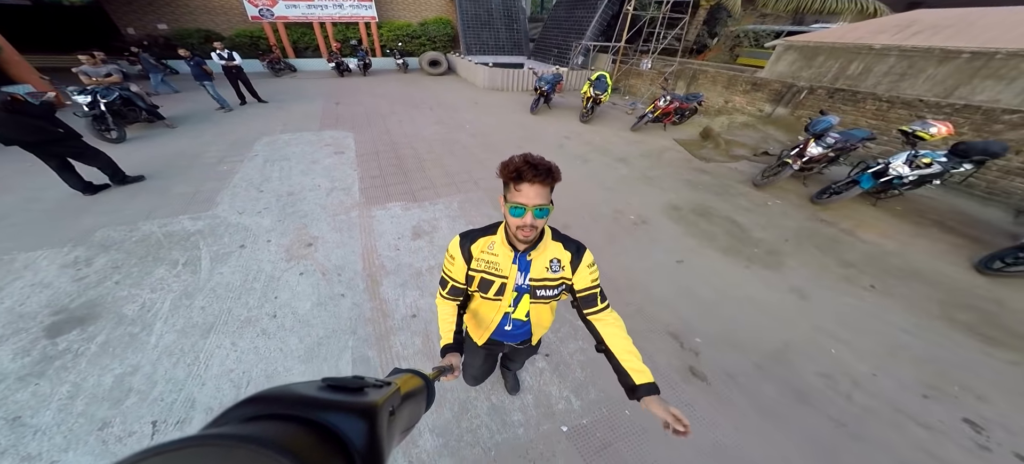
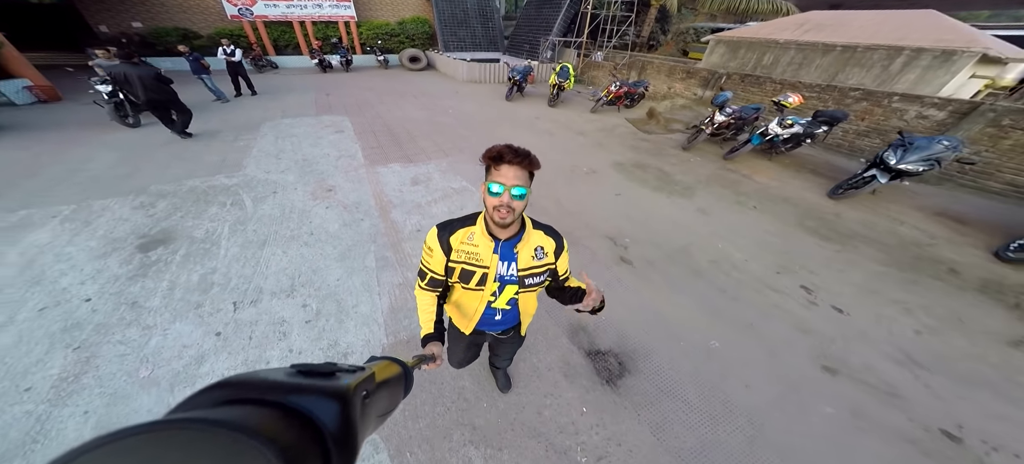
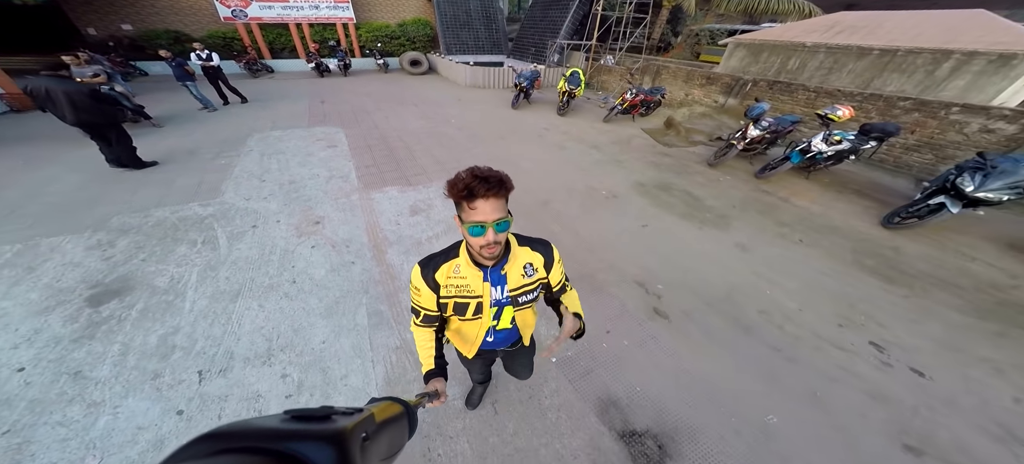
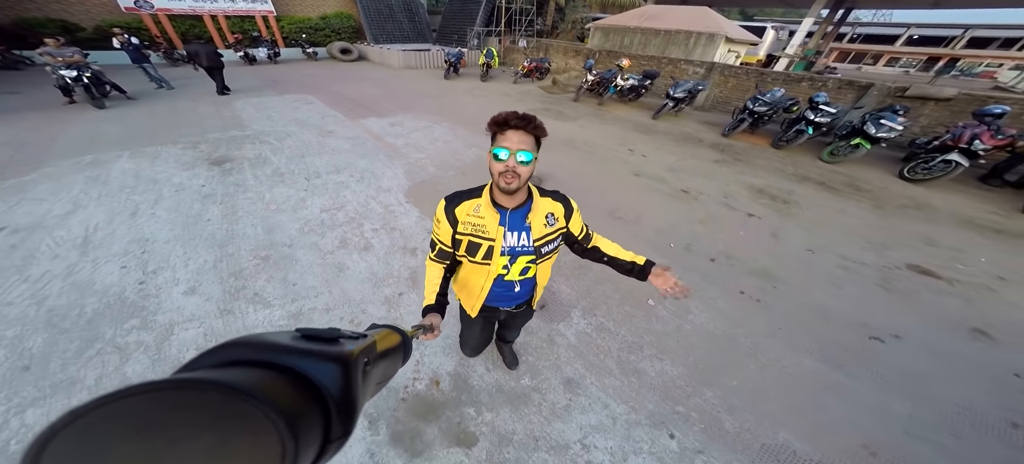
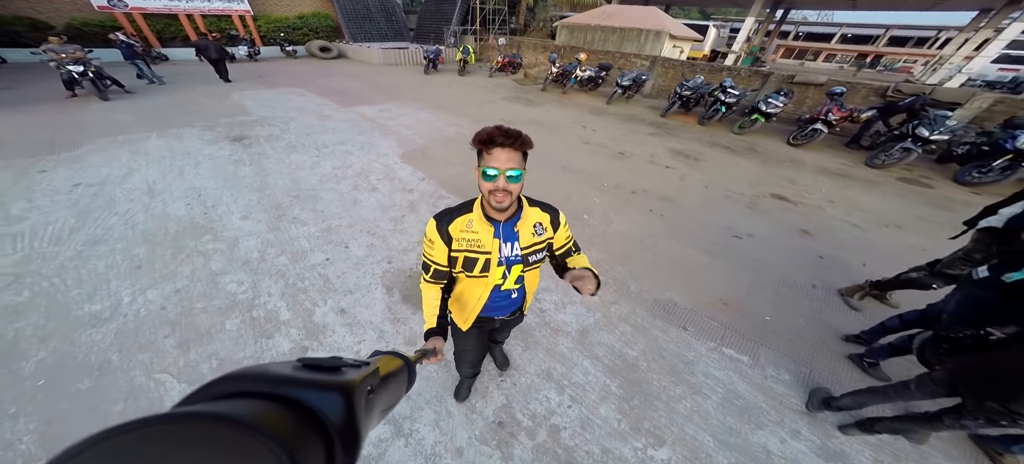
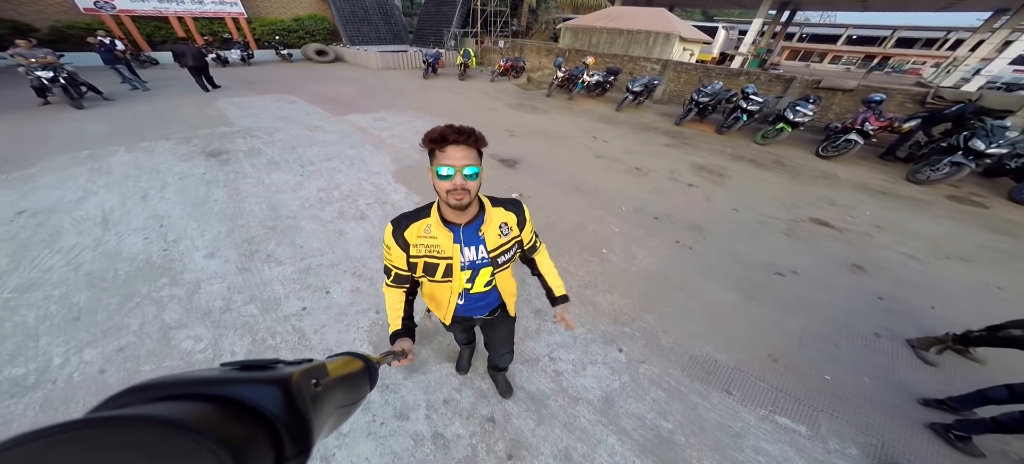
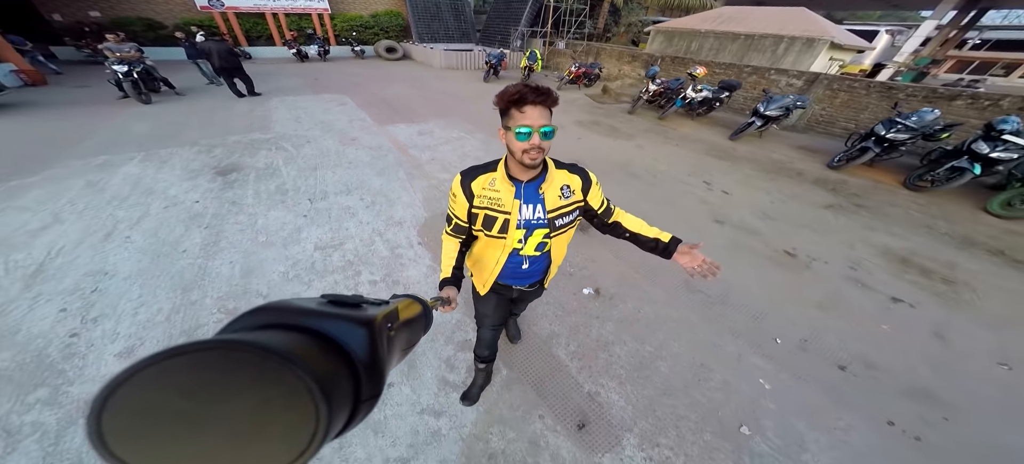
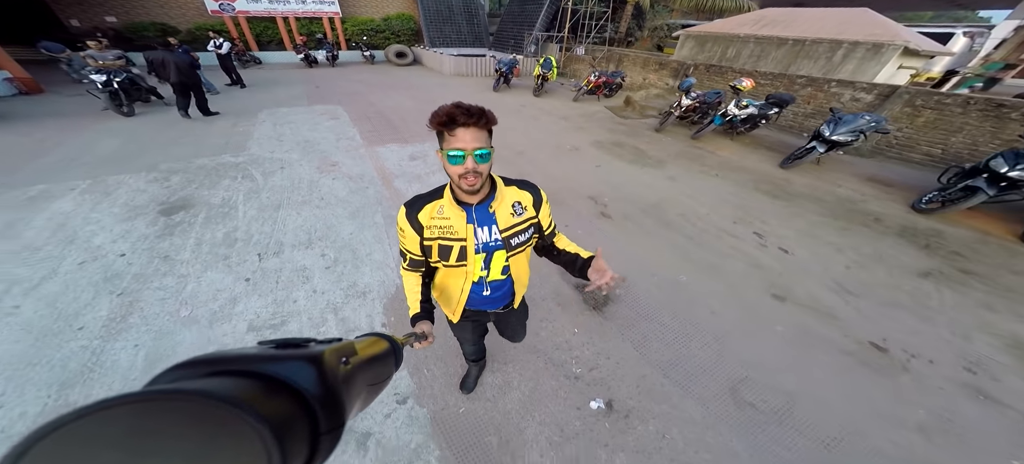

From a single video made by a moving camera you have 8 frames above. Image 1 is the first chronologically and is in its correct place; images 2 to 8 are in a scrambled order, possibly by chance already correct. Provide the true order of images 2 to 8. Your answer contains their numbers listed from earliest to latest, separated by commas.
3, 2, 8, 7, 4, 6, 5
